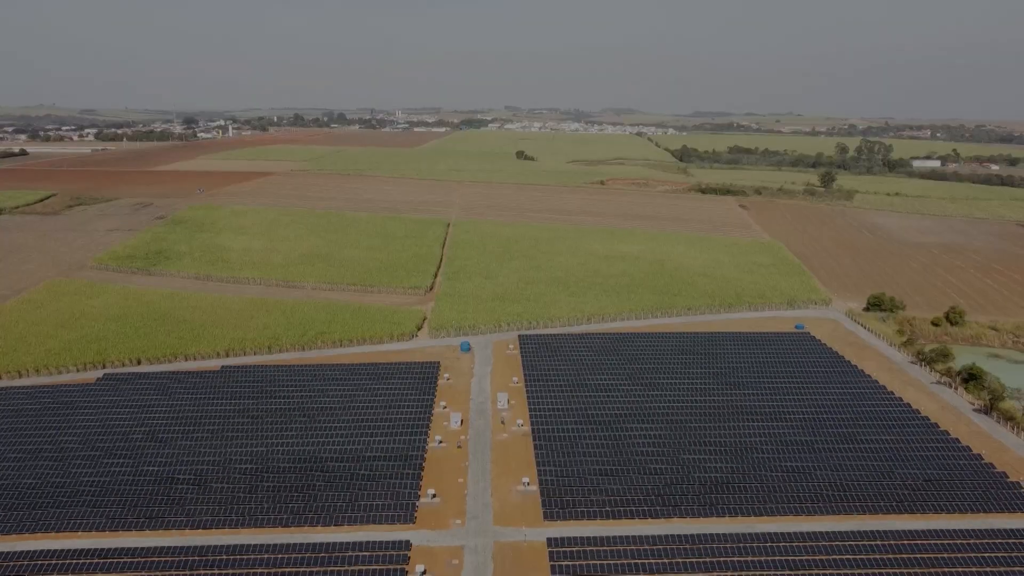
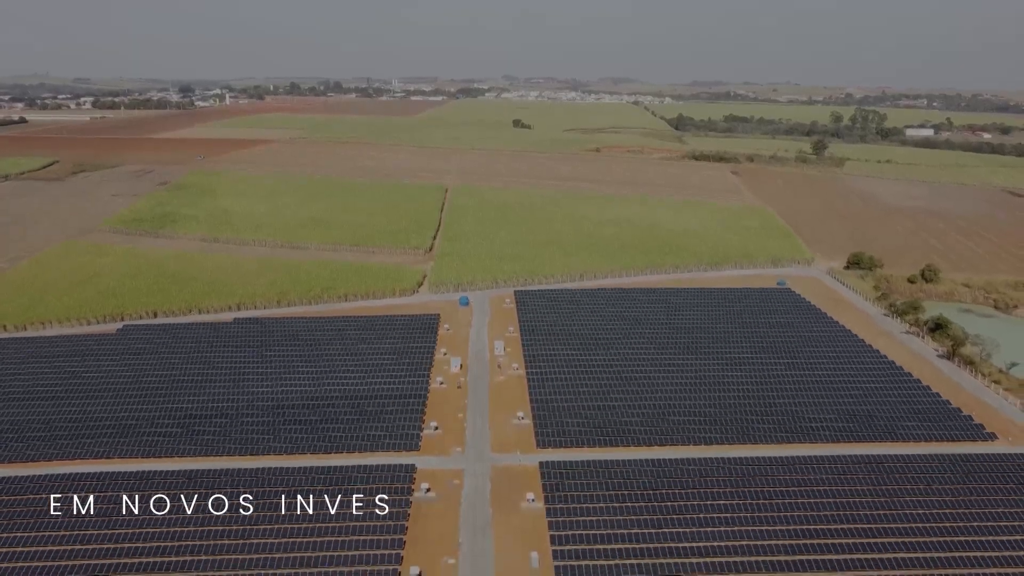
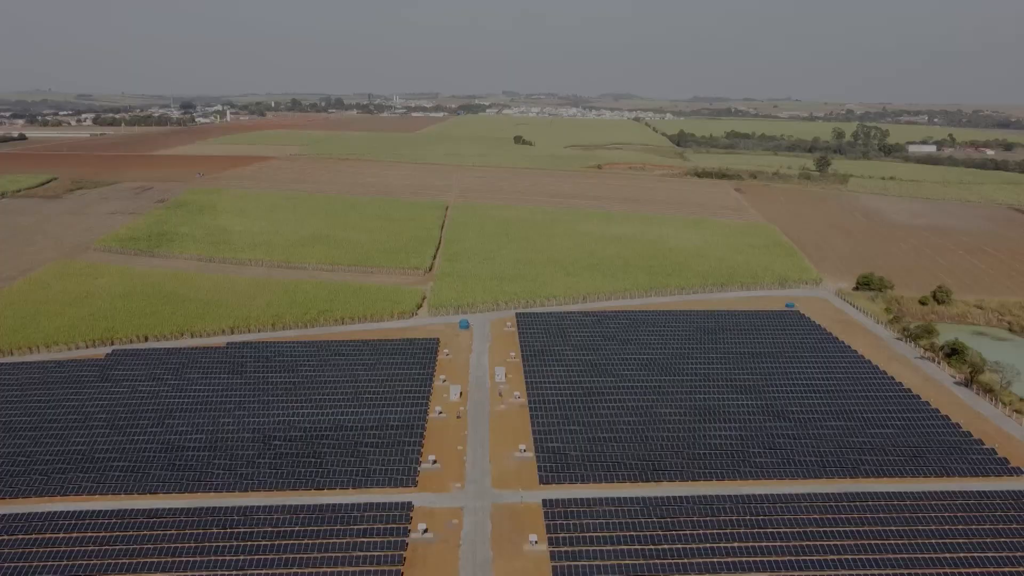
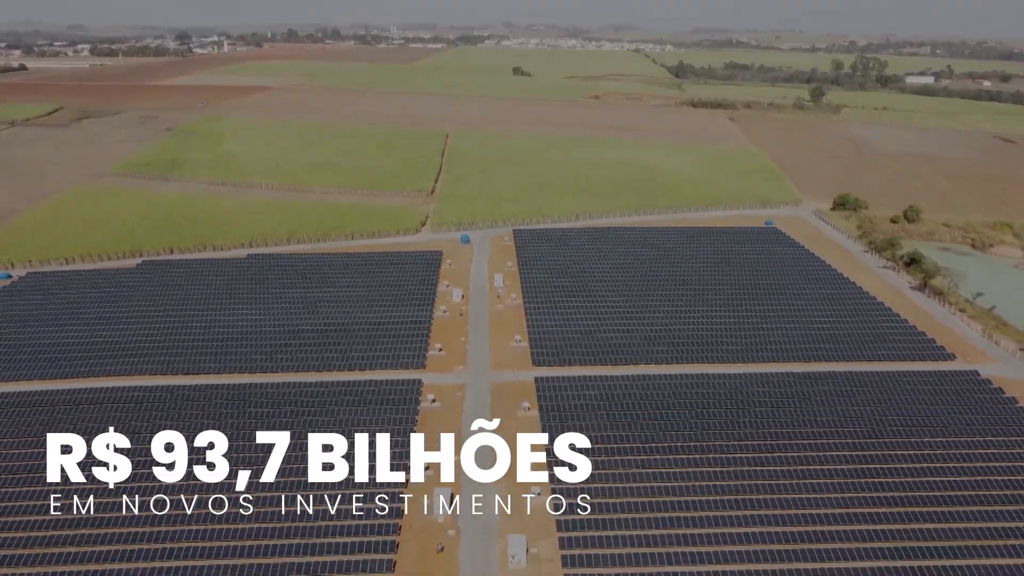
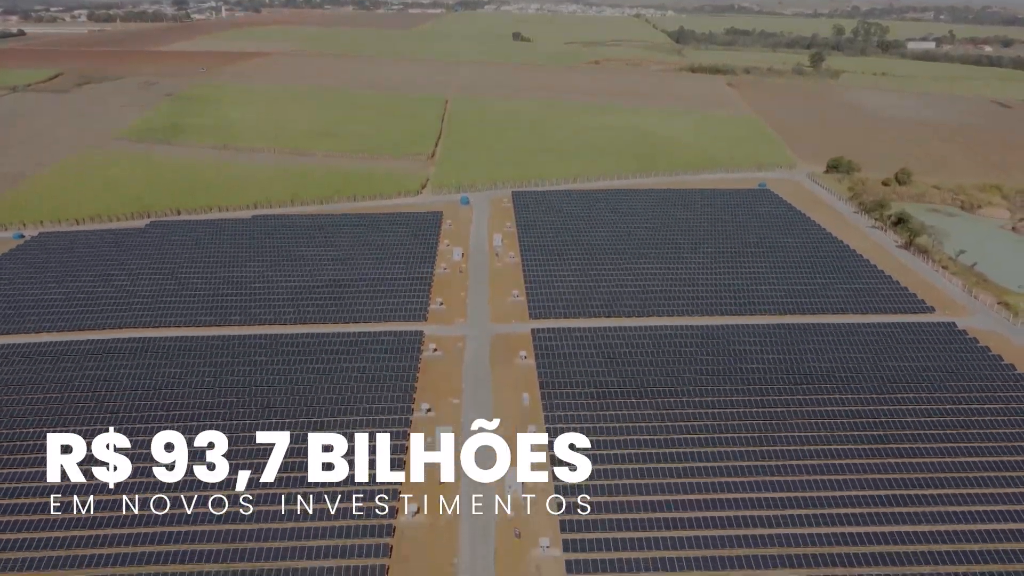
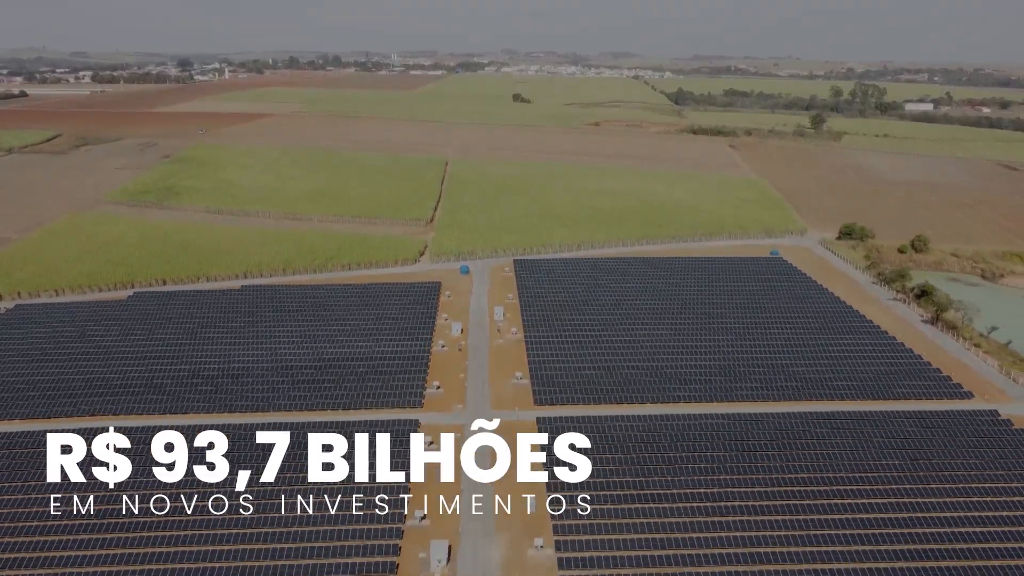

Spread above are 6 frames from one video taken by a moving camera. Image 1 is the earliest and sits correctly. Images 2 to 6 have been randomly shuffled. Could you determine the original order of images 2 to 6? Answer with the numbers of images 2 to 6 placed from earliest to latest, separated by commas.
3, 2, 6, 4, 5
